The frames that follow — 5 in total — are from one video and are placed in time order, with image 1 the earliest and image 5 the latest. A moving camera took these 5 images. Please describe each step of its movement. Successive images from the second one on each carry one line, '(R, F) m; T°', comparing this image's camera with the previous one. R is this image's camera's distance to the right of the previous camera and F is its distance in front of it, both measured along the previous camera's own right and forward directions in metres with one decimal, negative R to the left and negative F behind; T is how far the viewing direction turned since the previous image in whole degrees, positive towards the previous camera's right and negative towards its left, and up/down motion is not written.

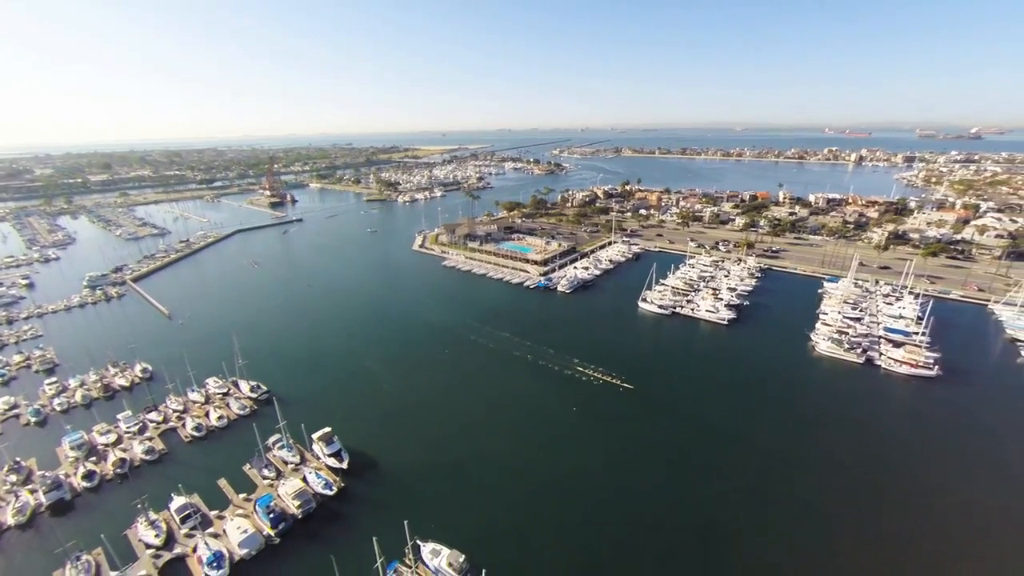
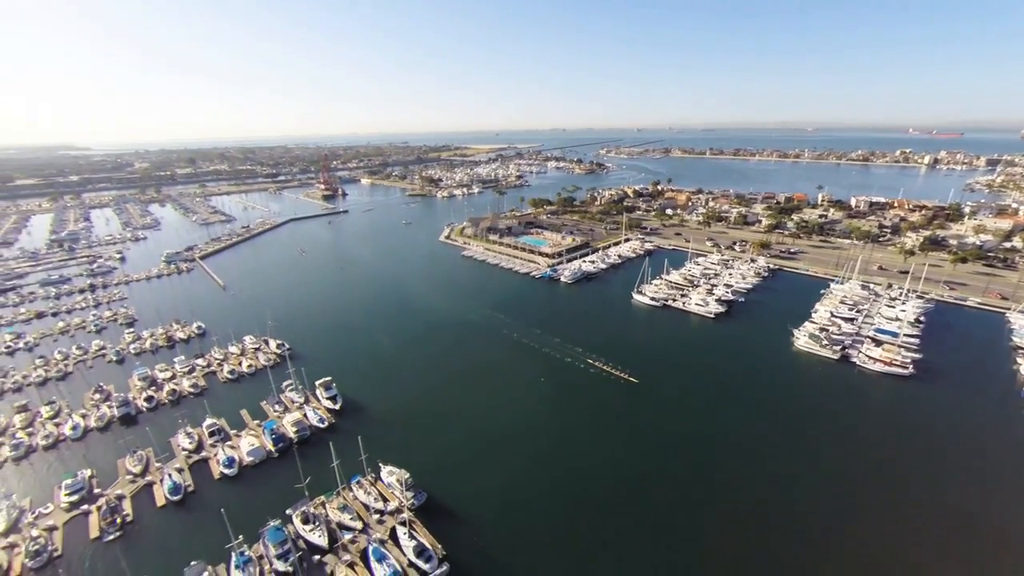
(+4.0, -2.7) m; -7°
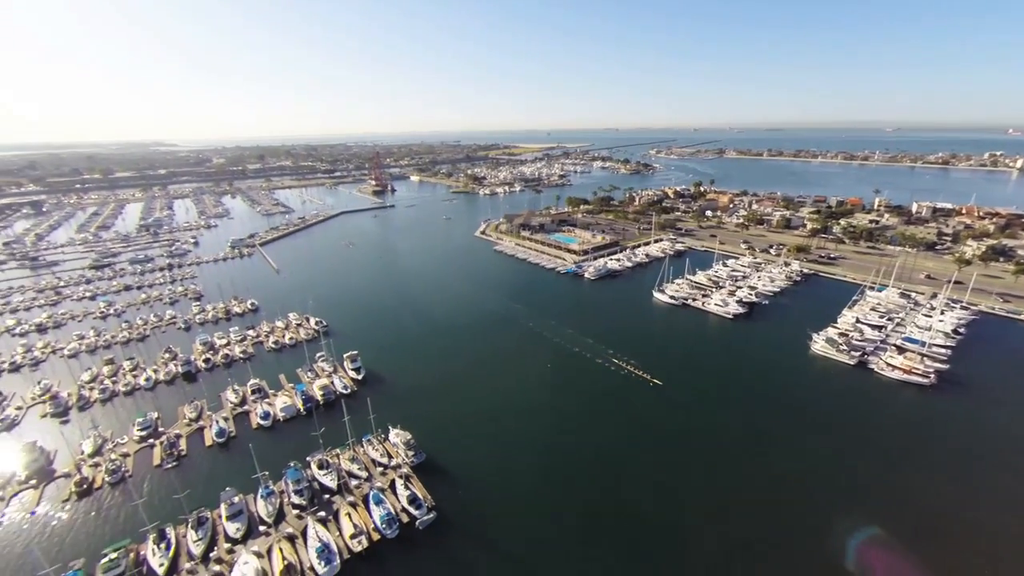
(+2.1, -1.5) m; -6°
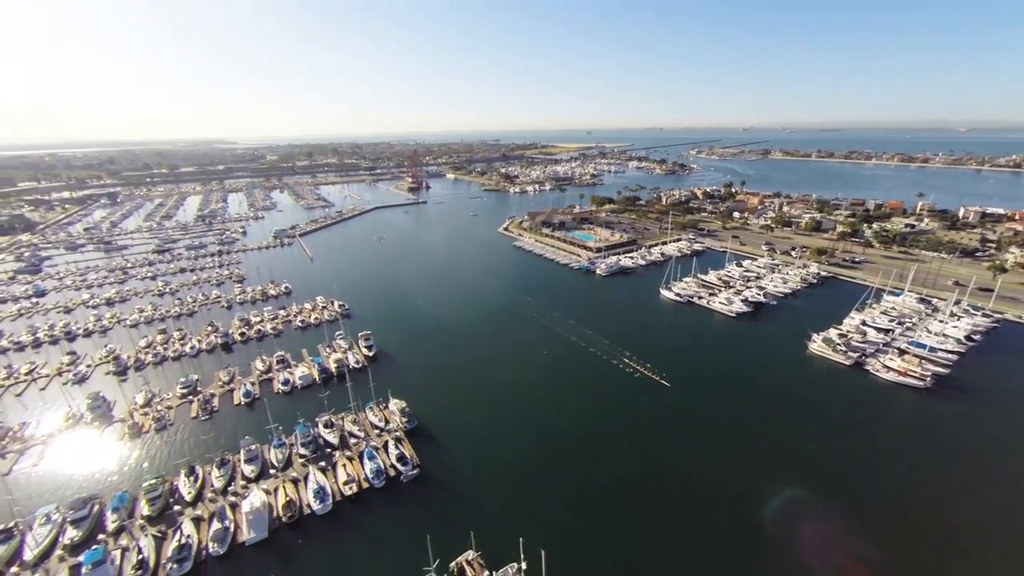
(+2.3, -1.7) m; -5°
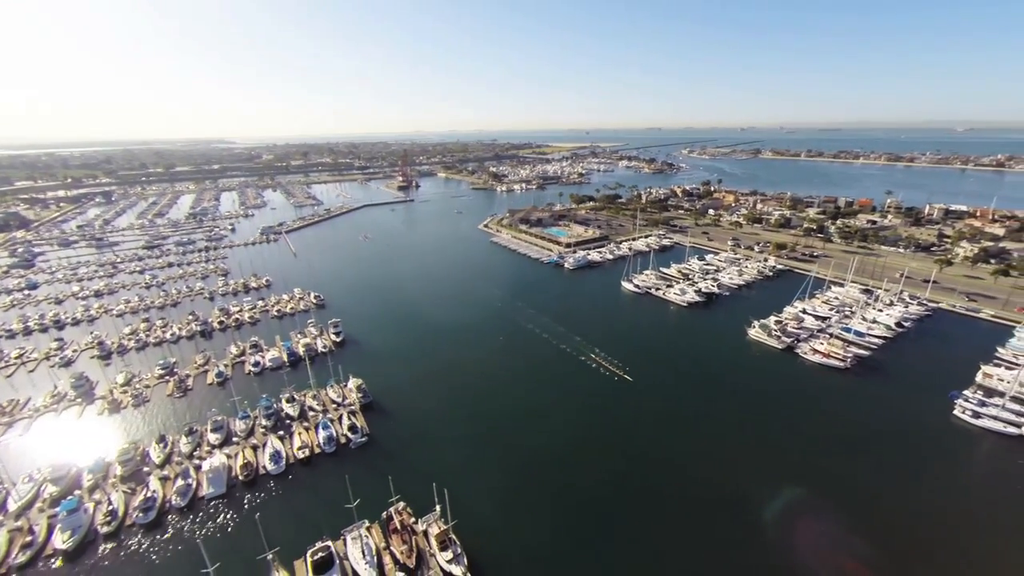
(+2.8, -1.9) m; 0°
